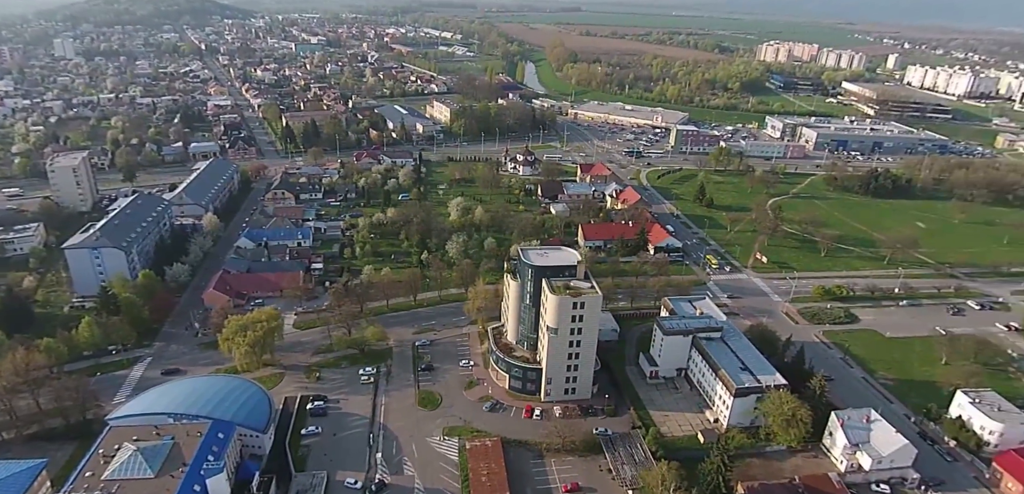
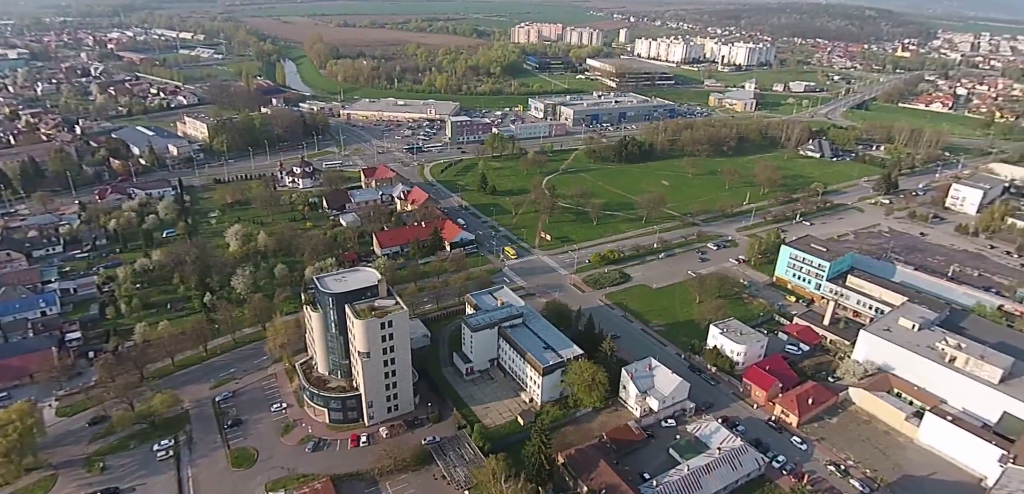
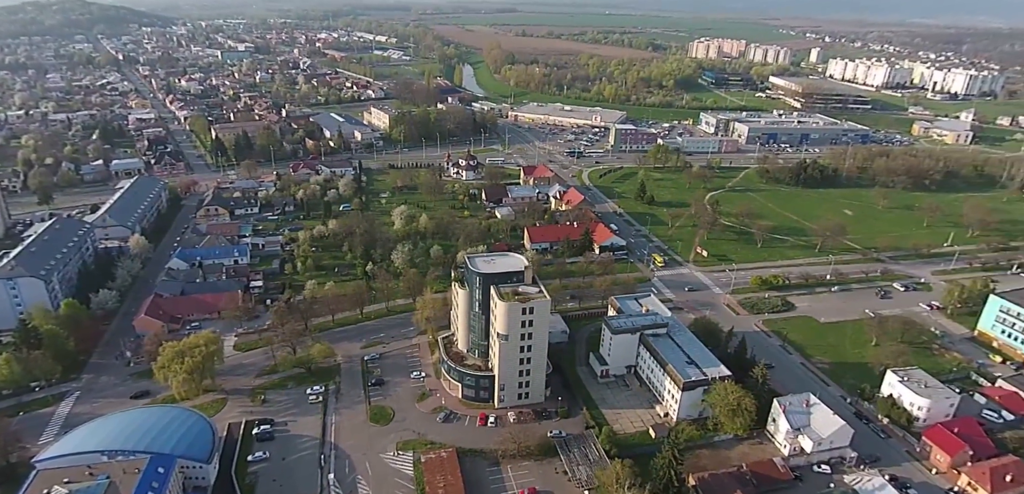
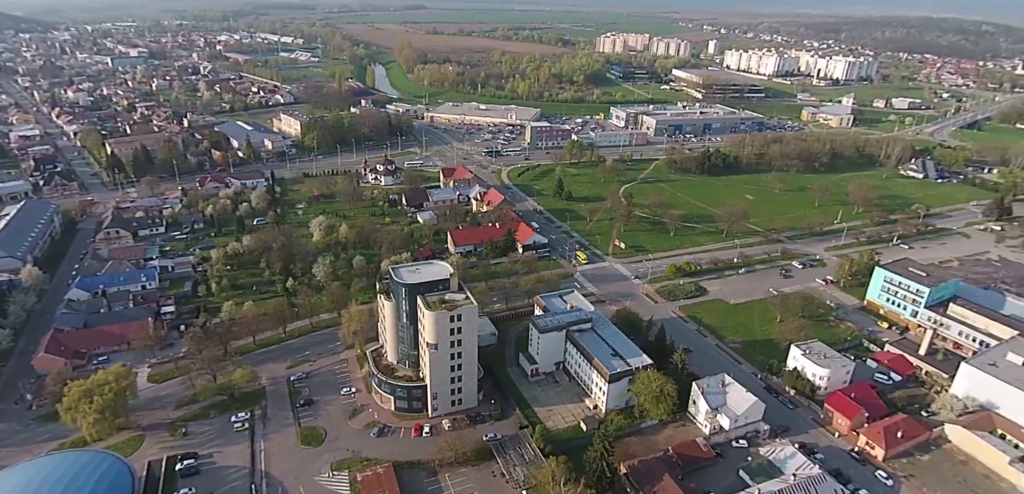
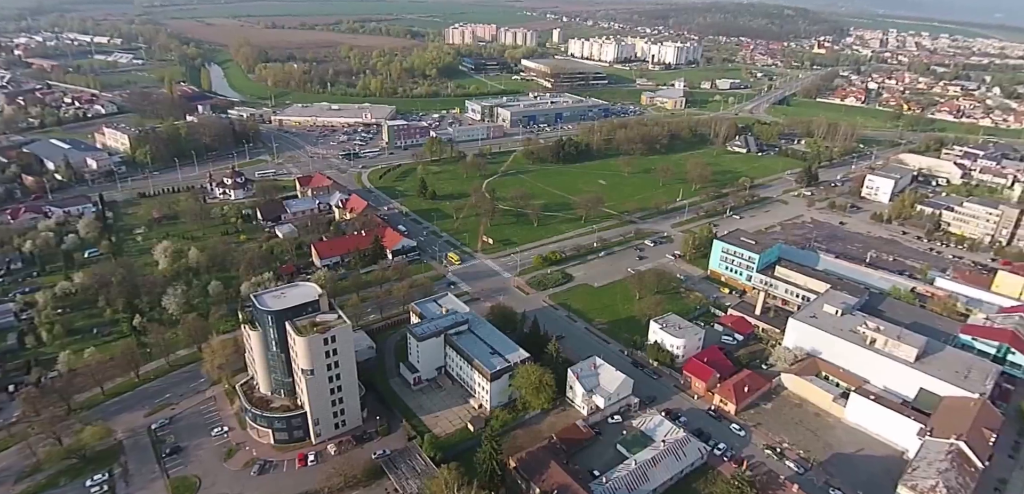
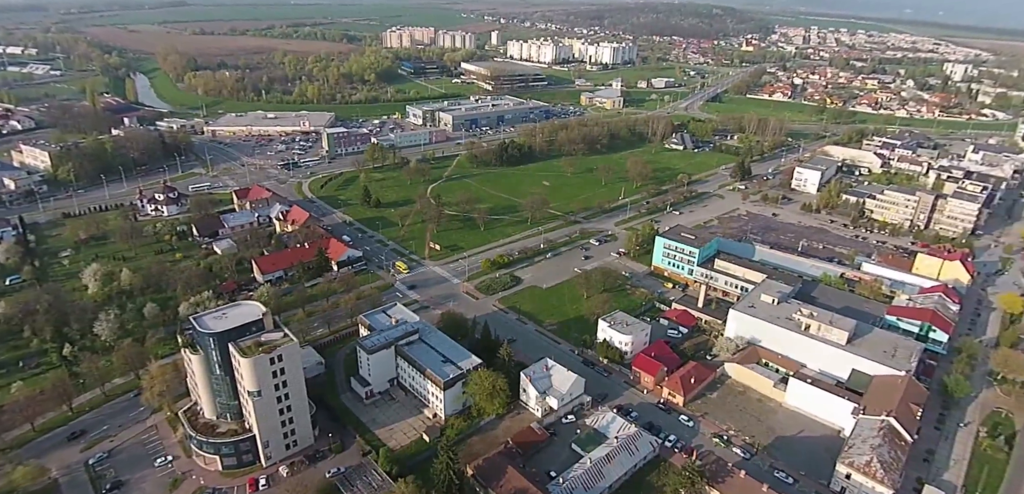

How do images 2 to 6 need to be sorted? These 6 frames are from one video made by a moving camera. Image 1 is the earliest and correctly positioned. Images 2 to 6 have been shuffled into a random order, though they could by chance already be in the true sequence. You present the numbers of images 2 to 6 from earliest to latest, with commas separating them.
3, 4, 2, 5, 6
